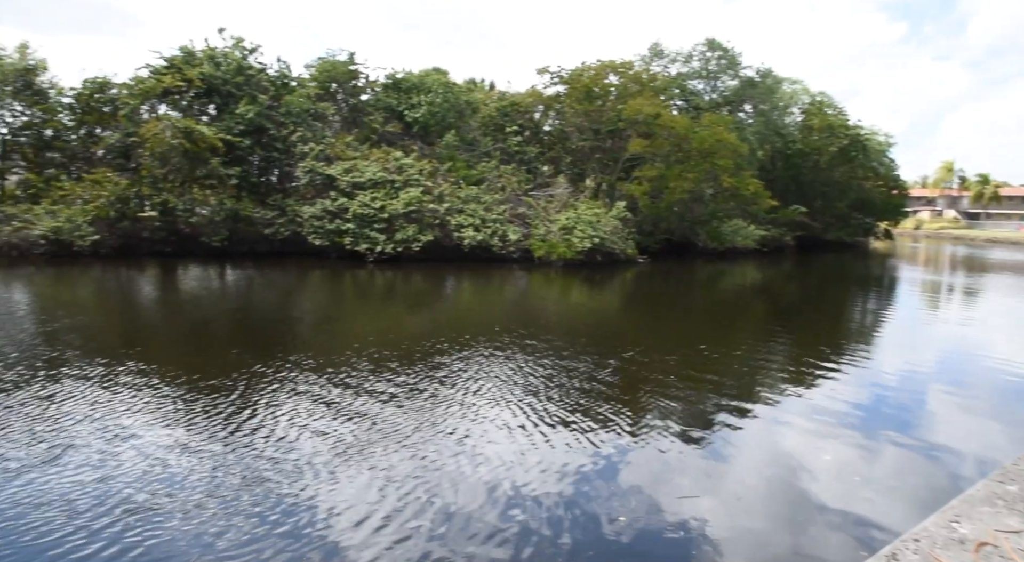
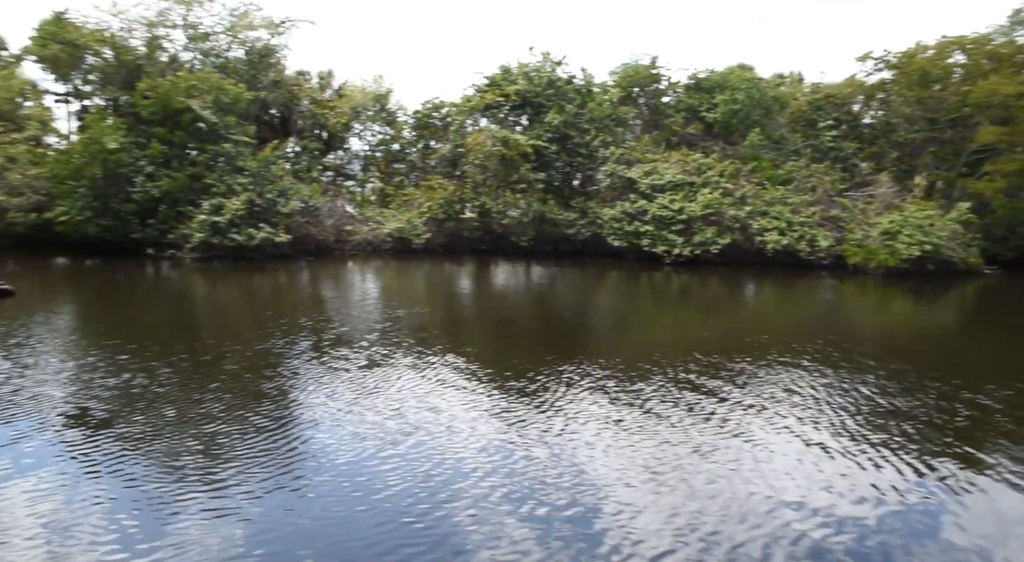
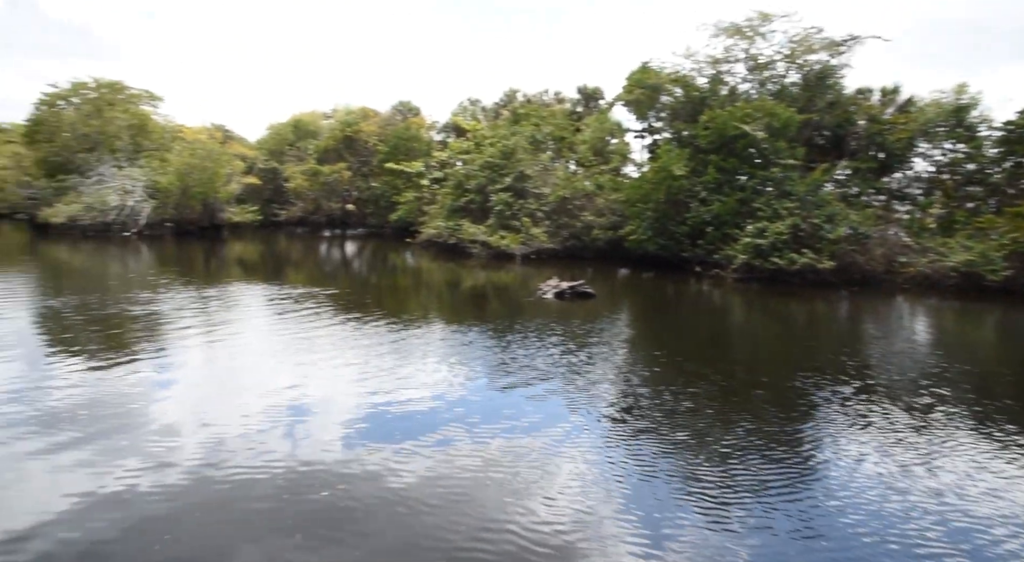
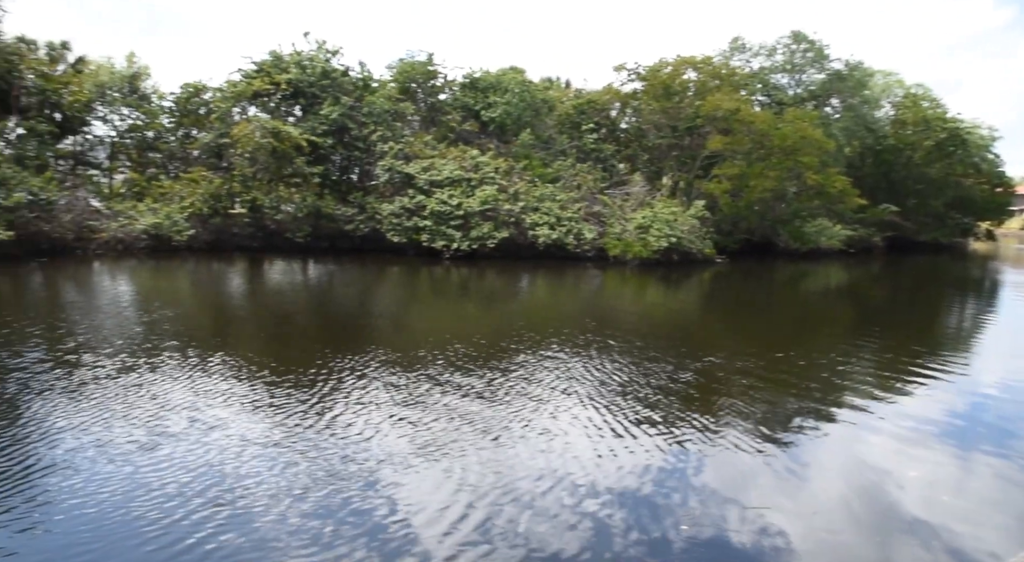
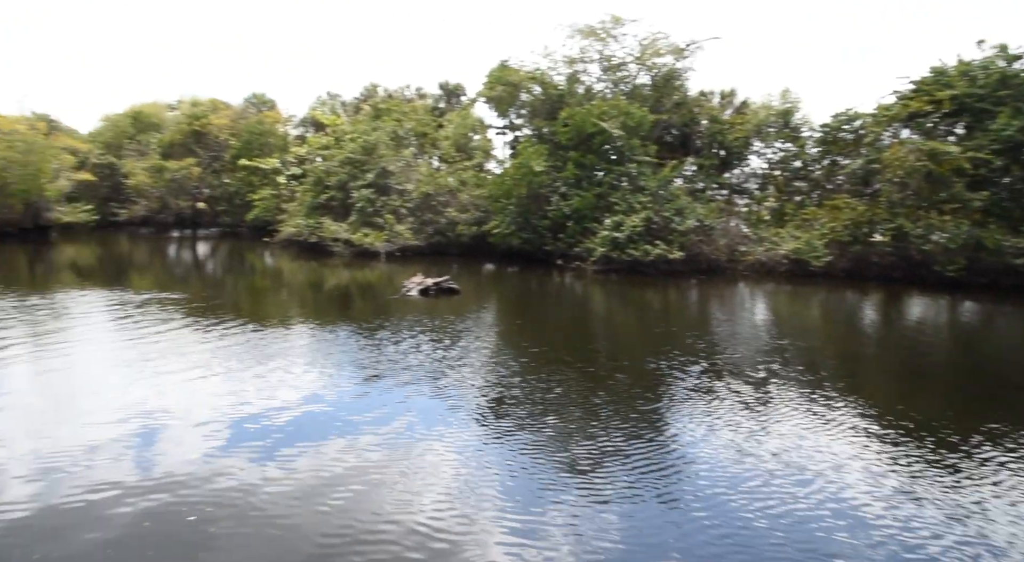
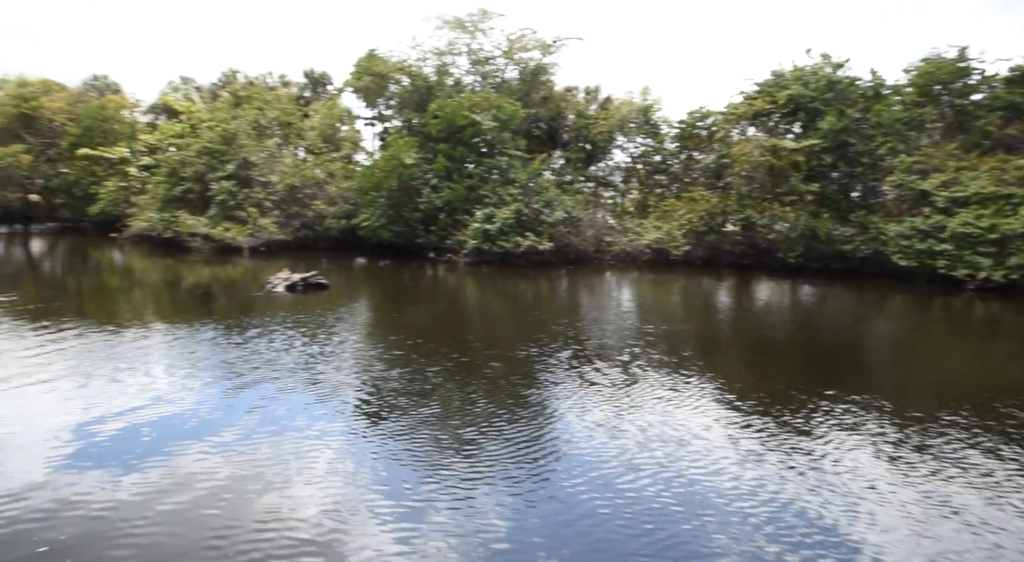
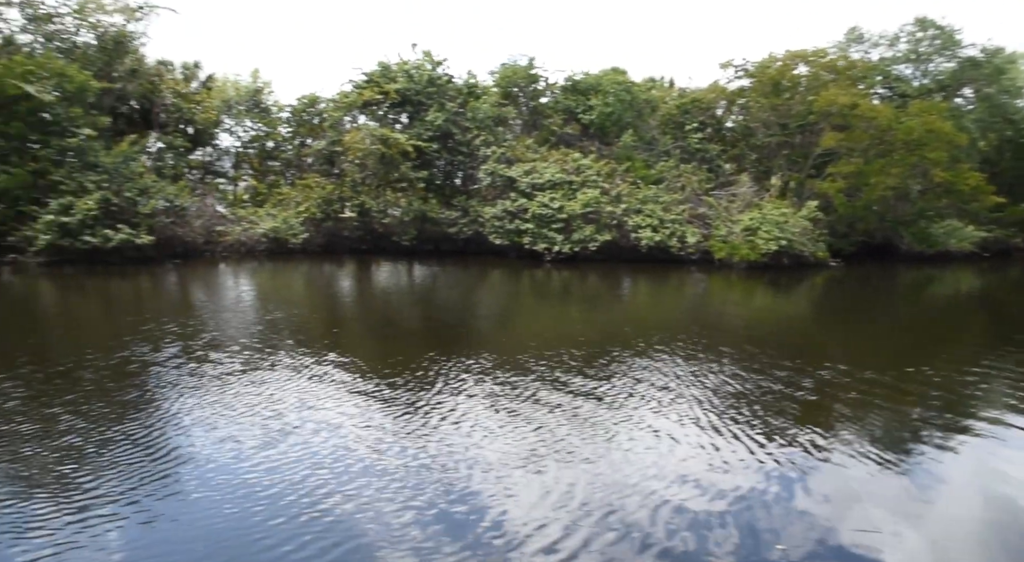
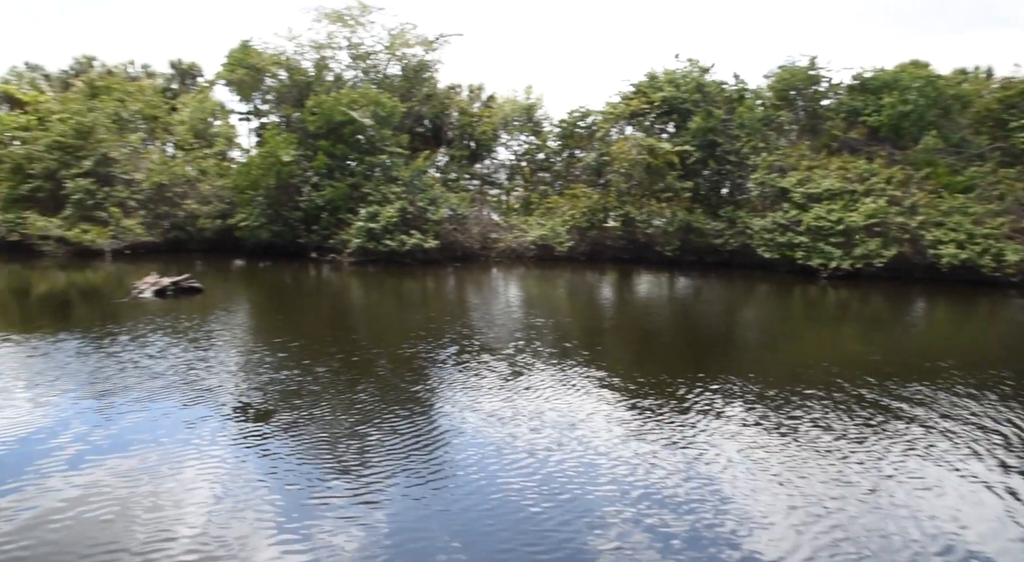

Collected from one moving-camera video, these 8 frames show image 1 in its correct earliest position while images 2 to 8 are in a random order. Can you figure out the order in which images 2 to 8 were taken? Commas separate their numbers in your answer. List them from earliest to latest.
4, 7, 2, 8, 6, 5, 3
